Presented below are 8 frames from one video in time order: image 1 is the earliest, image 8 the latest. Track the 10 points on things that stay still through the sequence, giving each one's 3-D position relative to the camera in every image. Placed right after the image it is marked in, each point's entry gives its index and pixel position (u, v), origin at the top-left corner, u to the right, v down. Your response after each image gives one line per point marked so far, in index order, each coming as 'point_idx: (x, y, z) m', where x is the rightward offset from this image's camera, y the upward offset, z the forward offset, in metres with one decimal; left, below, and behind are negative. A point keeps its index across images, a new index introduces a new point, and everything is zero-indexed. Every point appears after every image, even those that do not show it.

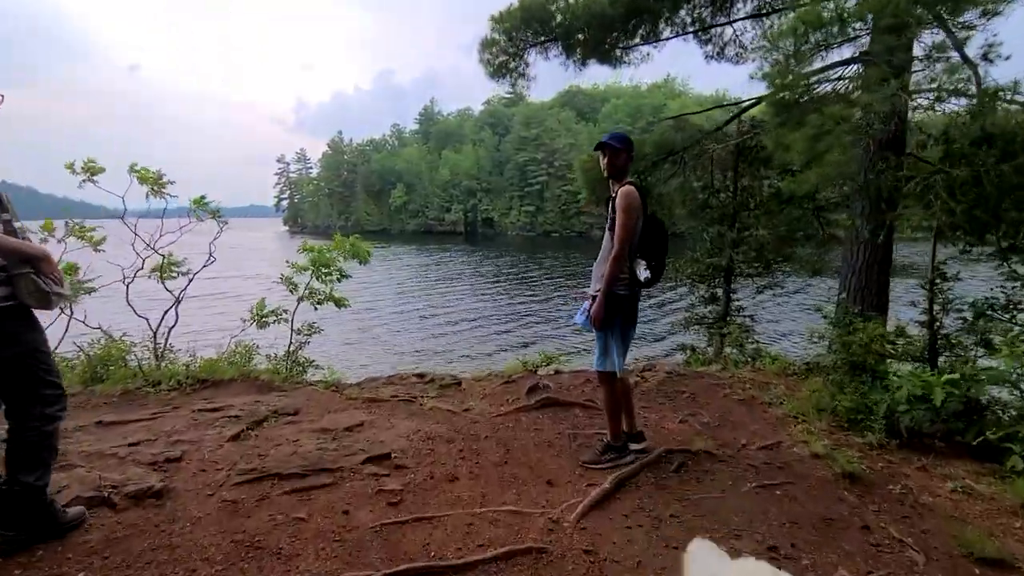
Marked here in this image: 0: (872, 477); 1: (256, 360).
0: (+3.1, -1.6, +4.2) m
1: (-4.2, -1.2, +8.1) m
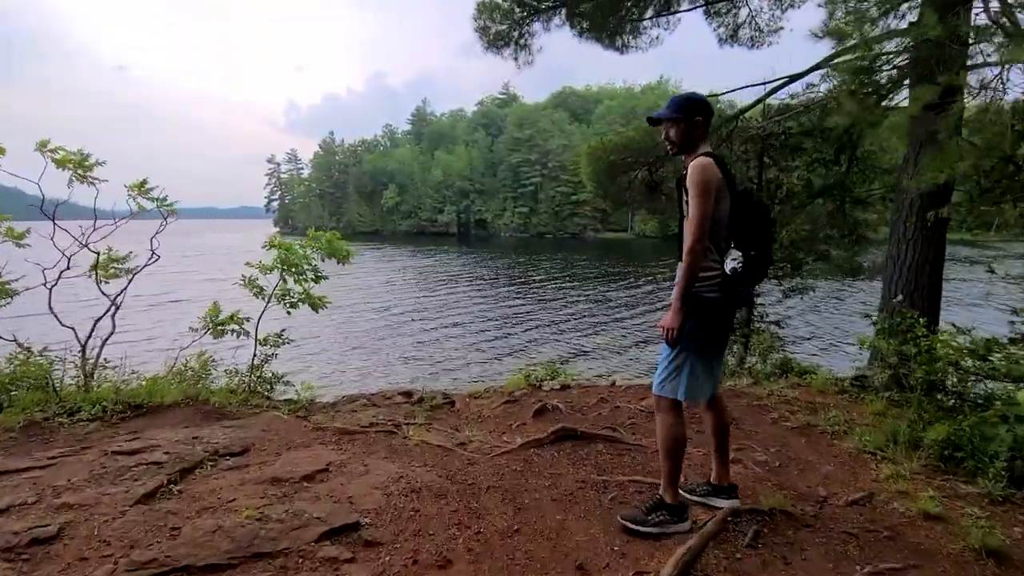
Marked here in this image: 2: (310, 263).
0: (+3.1, -1.6, +3.0) m
1: (-4.2, -1.3, +6.9) m
2: (-3.2, +0.4, +7.5) m
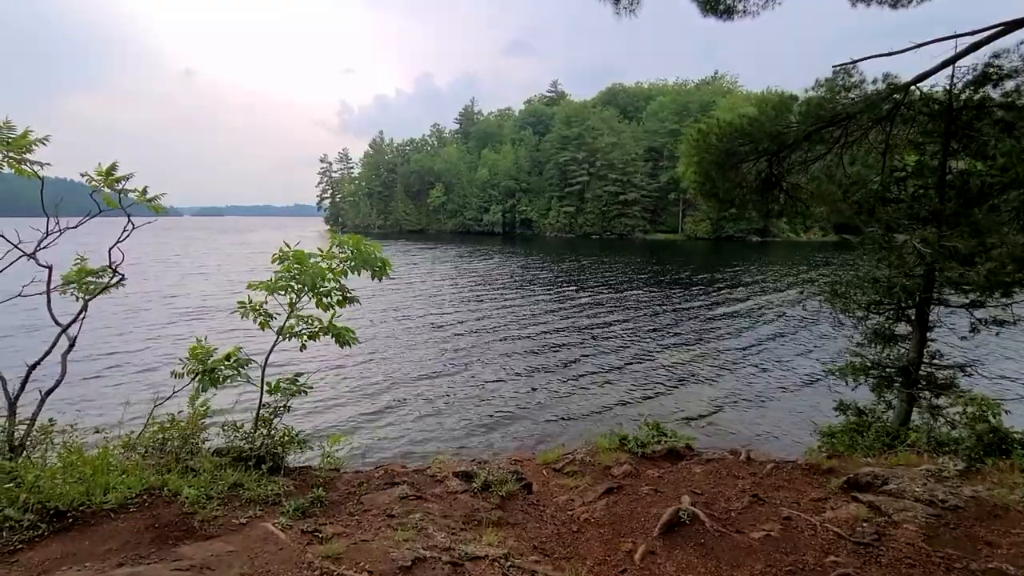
0: (+3.8, -2.1, +0.6) m
1: (-3.2, -1.6, +5.1) m
2: (-2.0, +0.1, +5.6) m
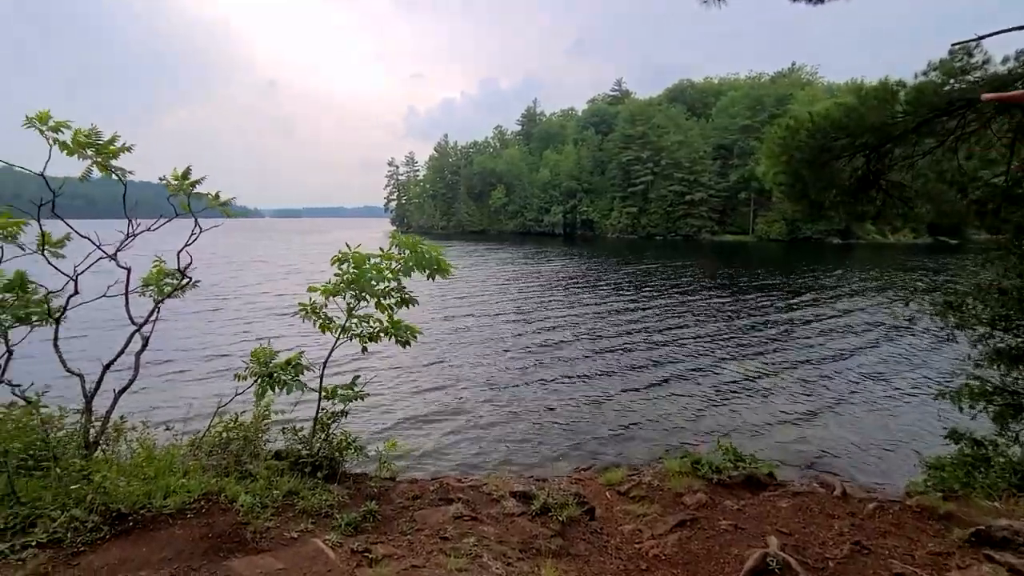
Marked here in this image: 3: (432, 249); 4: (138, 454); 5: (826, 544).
0: (+3.8, -2.2, -0.2) m
1: (-2.5, -1.6, +5.1) m
2: (-1.3, +0.1, +5.5) m
3: (-0.9, +0.4, +5.5) m
4: (-3.3, -1.5, +4.4) m
5: (+2.6, -2.1, +4.1) m
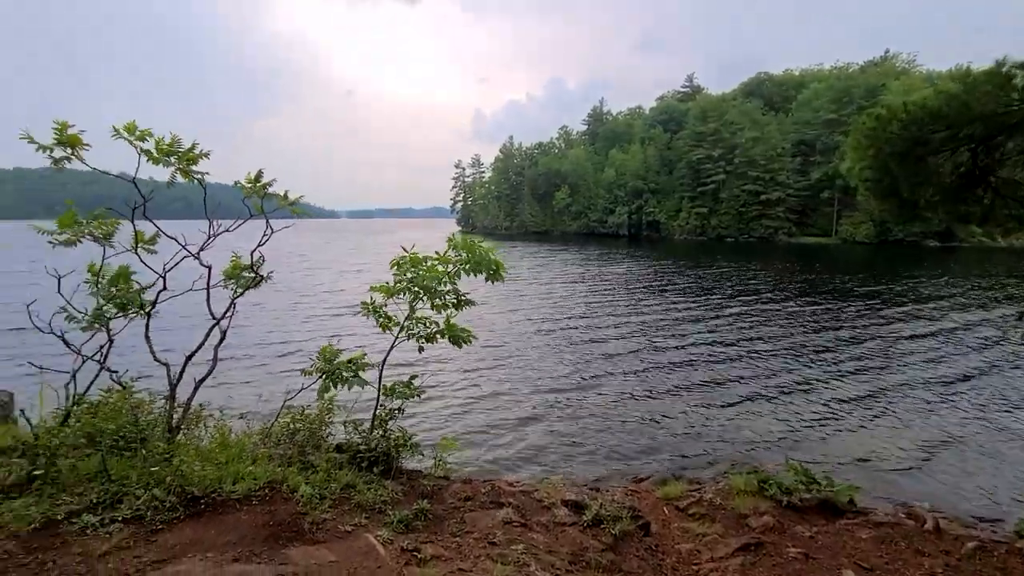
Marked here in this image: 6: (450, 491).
0: (+3.6, -2.3, -0.8) m
1: (-2.0, -1.6, +5.3) m
2: (-0.7, +0.1, +5.5) m
3: (-0.3, +0.4, +5.5) m
4: (-2.9, -1.4, +4.7) m
5: (+3.0, -2.2, +3.6) m
6: (-0.6, -2.0, +4.8) m
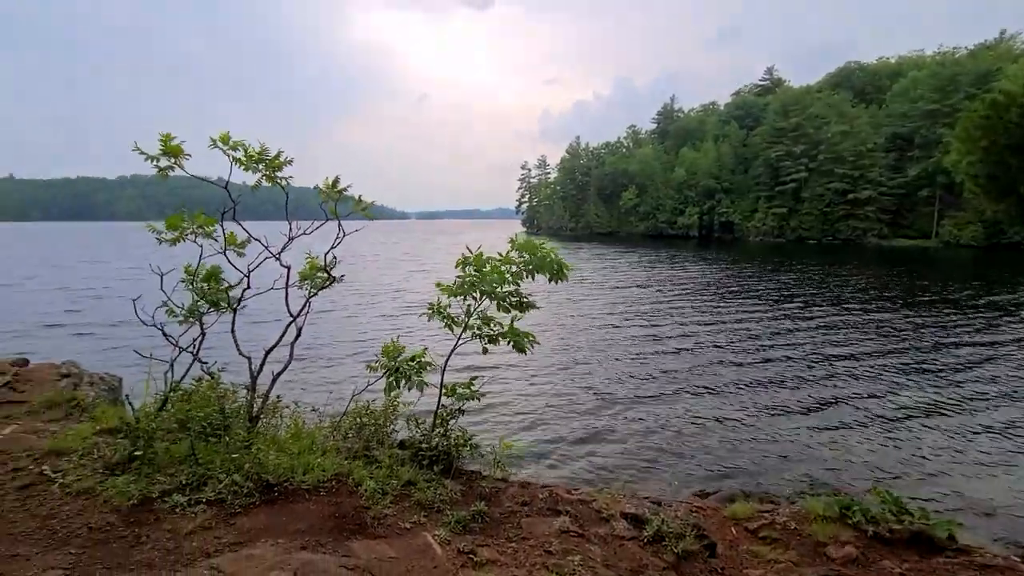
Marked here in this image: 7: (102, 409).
0: (+3.4, -2.4, -1.3) m
1: (-1.3, -1.6, +5.5) m
2: (0.0, 0.0, +5.6) m
3: (+0.4, +0.4, +5.4) m
4: (-2.3, -1.4, +5.0) m
5: (+3.4, -2.3, +3.2) m
6: (0.0, -2.0, +4.8) m
7: (-4.3, -1.3, +5.1) m
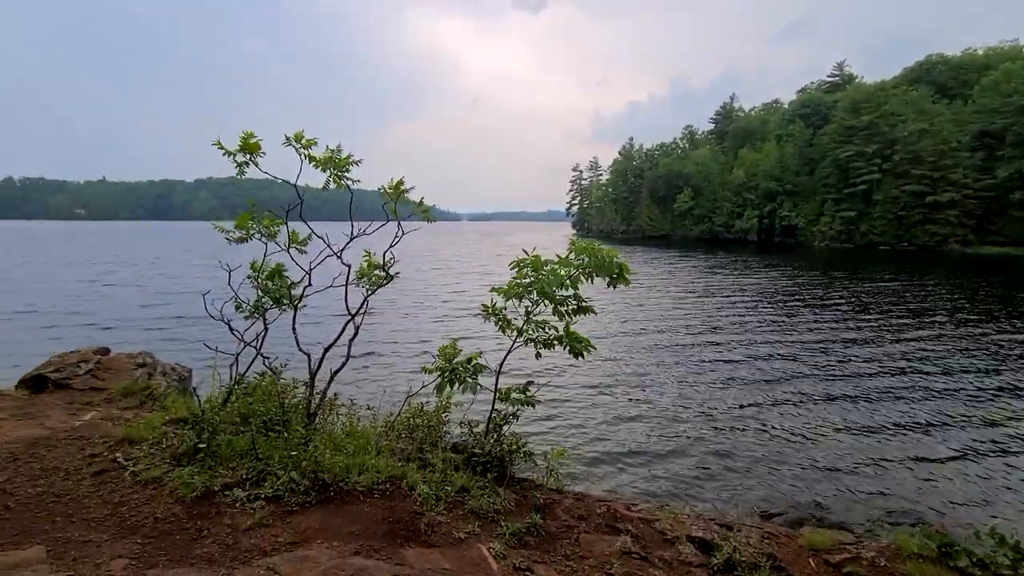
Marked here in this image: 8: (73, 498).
0: (+3.3, -2.4, -1.8) m
1: (-0.7, -1.6, +5.4) m
2: (+0.6, 0.0, +5.3) m
3: (+1.1, +0.3, +5.2) m
4: (-1.7, -1.4, +5.0) m
5: (+3.7, -2.4, +2.7) m
6: (+0.5, -2.0, +4.6) m
7: (-3.7, -1.2, +5.3) m
8: (-3.2, -1.5, +3.6) m
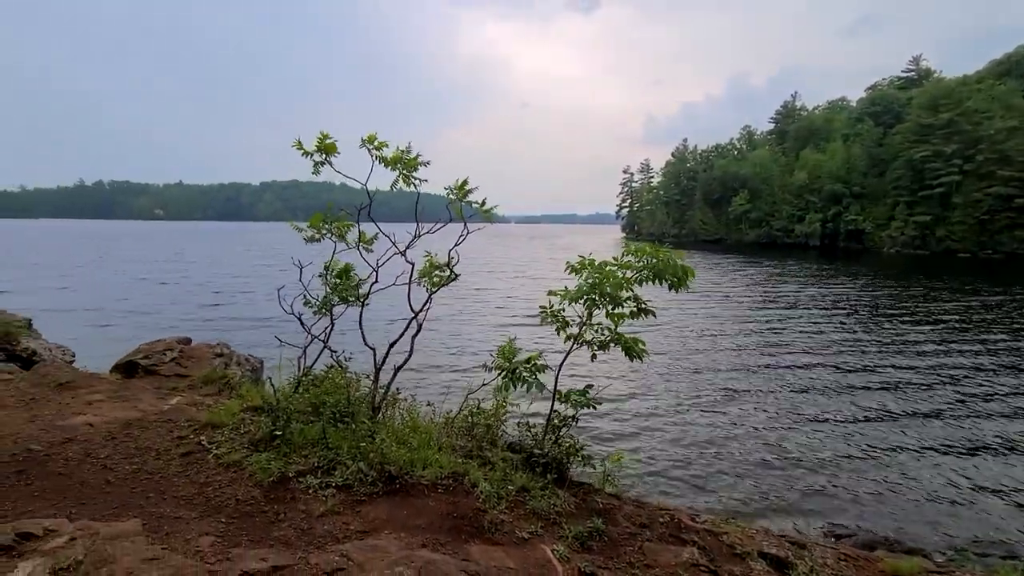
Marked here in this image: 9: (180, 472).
0: (+3.3, -2.5, -2.1) m
1: (-0.1, -1.6, +5.4) m
2: (+1.3, 0.0, +5.2) m
3: (+1.7, +0.3, +5.0) m
4: (-1.1, -1.4, +5.1) m
5: (+4.0, -2.4, +2.2) m
6: (+1.0, -2.0, +4.5) m
7: (-3.0, -1.1, +5.6) m
8: (-2.7, -1.5, +3.8) m
9: (-2.6, -1.4, +3.9) m
